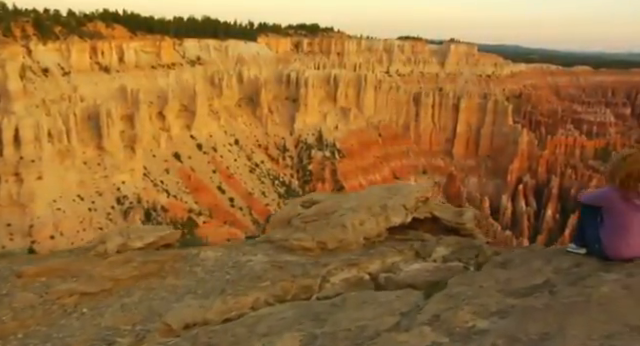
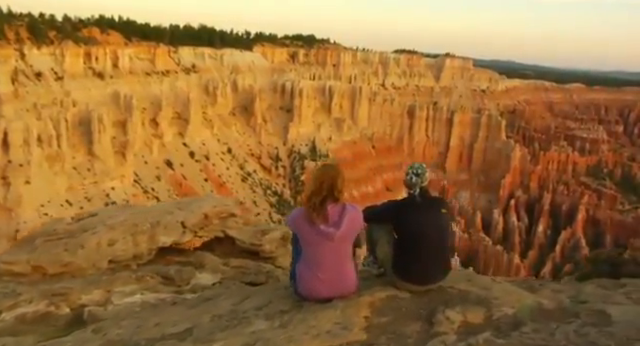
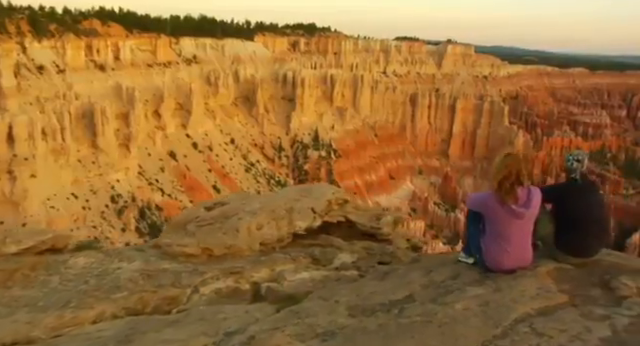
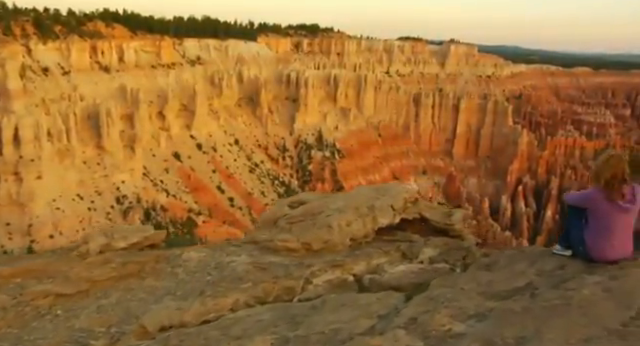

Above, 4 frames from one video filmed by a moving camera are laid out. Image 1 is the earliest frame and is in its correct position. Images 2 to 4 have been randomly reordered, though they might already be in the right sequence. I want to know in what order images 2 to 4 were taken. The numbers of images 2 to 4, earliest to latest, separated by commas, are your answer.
4, 3, 2
